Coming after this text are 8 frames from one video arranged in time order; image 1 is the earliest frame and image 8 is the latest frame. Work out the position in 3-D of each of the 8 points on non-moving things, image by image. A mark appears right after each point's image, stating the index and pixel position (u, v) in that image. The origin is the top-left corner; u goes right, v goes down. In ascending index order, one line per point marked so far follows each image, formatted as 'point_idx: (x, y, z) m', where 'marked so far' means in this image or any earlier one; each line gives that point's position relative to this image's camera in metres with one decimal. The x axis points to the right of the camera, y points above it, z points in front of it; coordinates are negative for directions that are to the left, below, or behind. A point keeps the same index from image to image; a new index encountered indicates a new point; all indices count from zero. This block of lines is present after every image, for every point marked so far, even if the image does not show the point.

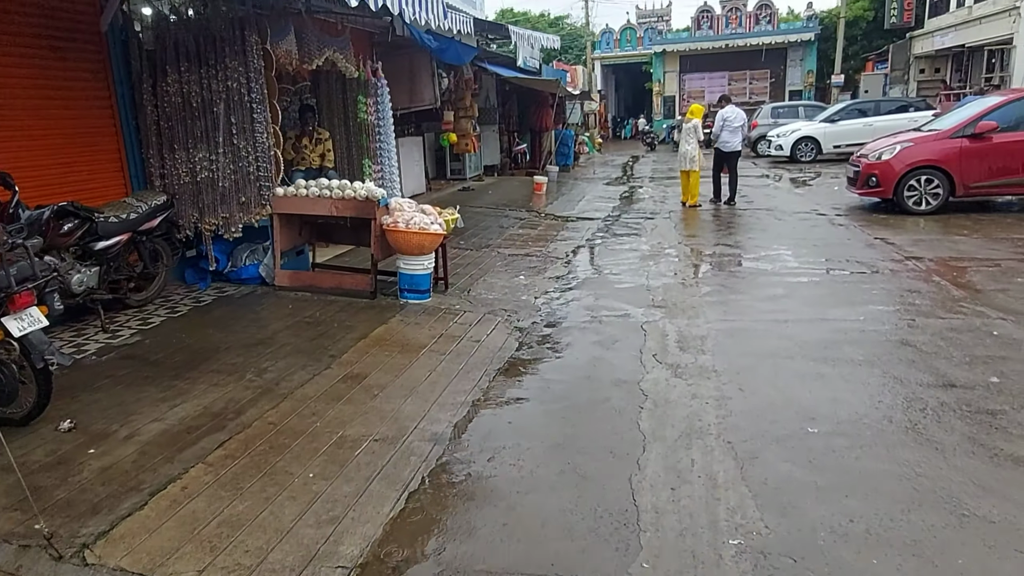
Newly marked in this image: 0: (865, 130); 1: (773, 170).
0: (+9.4, +4.3, +19.2) m
1: (+6.8, +3.1, +18.9) m
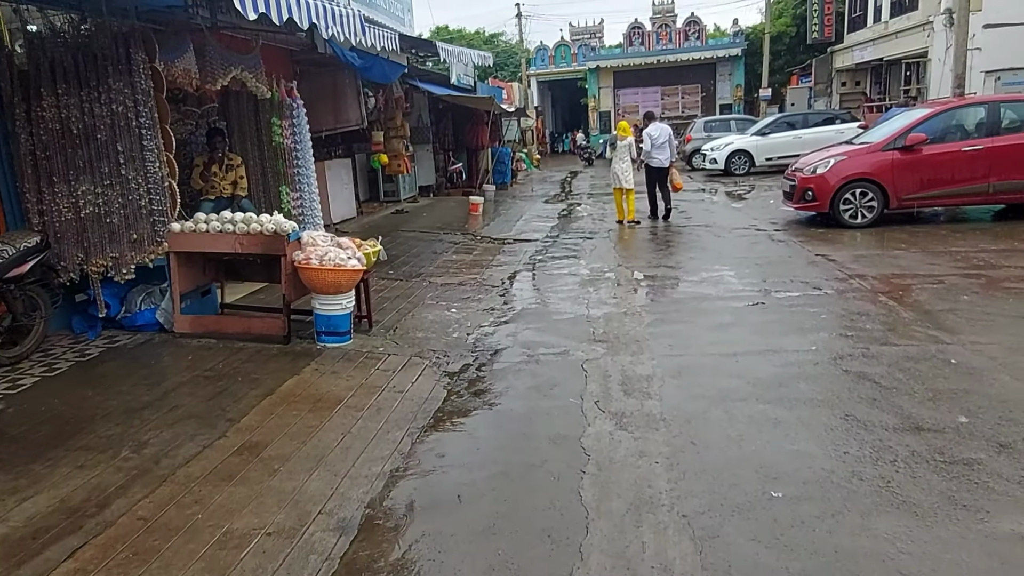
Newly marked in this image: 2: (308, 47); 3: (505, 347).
0: (+7.6, +4.0, +19.5) m
1: (+5.2, +2.8, +19.0) m
2: (-3.0, +3.6, +10.6) m
3: (-0.1, -0.5, +5.6) m
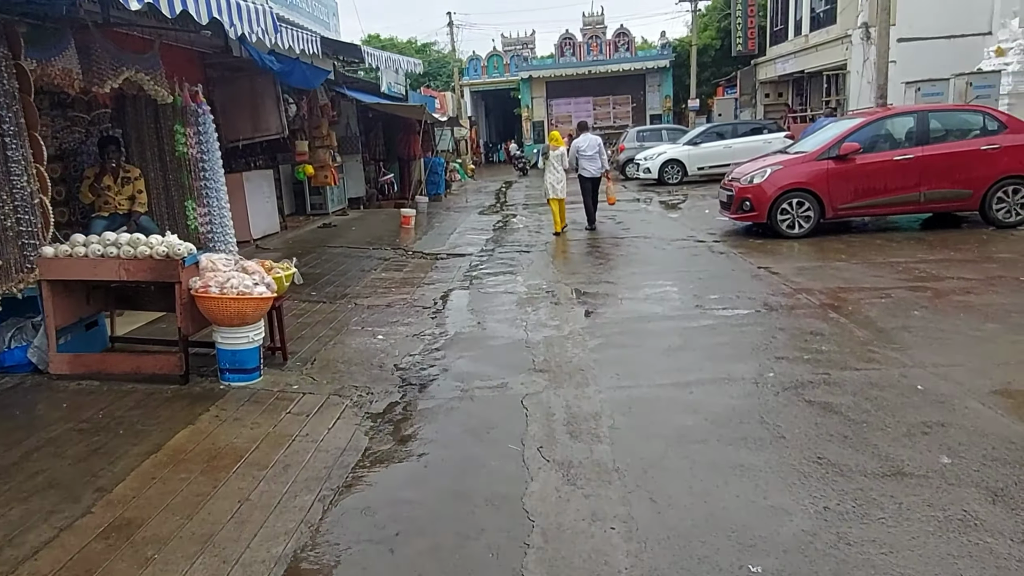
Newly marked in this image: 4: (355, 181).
0: (+5.8, +3.7, +19.6) m
1: (+3.4, +2.5, +18.9) m
2: (-4.0, +3.3, +9.8) m
3: (-0.5, -0.6, +5.0) m
4: (-3.4, +2.4, +15.9) m
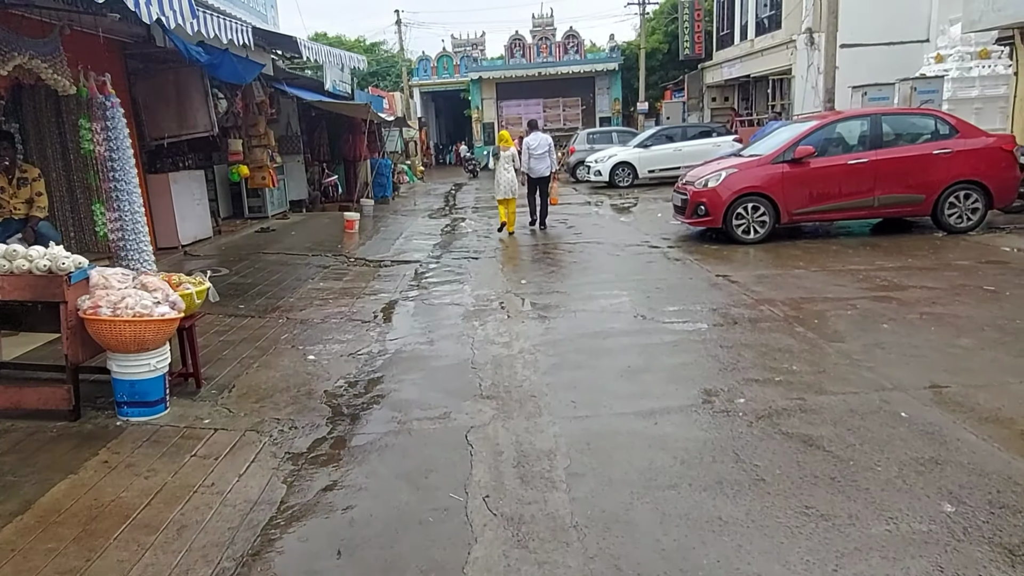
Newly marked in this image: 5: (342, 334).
0: (+4.4, +3.6, +19.5) m
1: (+2.1, +2.4, +18.5) m
2: (-4.7, +3.1, +9.0) m
3: (-0.9, -0.8, +4.4) m
4: (-4.5, +2.2, +15.1) m
5: (-1.5, -0.4, +6.4) m
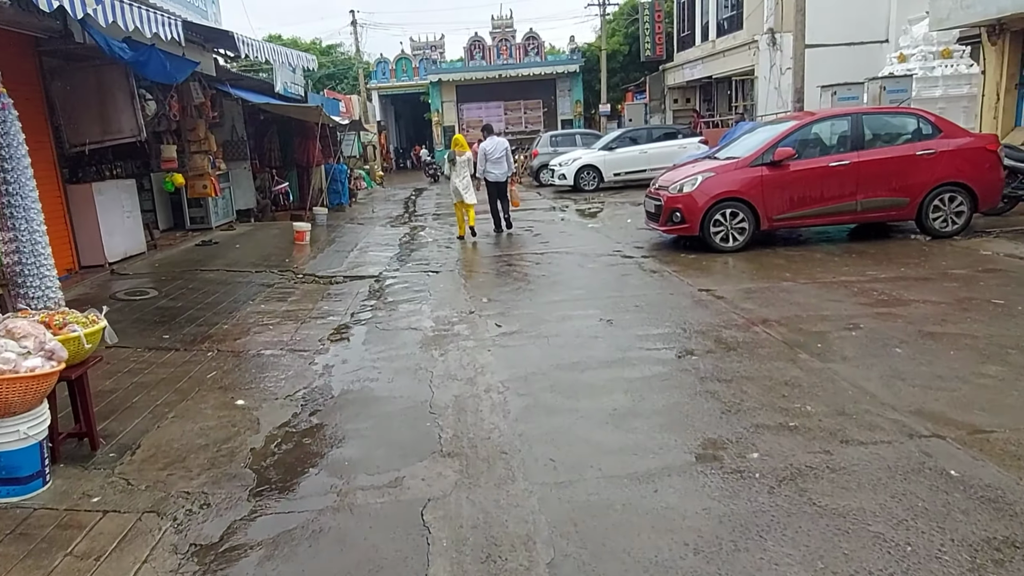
0: (+3.4, +3.4, +18.9) m
1: (+1.2, +2.2, +17.9) m
2: (-5.1, +2.9, +8.0) m
3: (-1.1, -1.0, +3.6) m
4: (-5.3, +1.9, +14.1) m
5: (-1.8, -0.6, +5.5) m
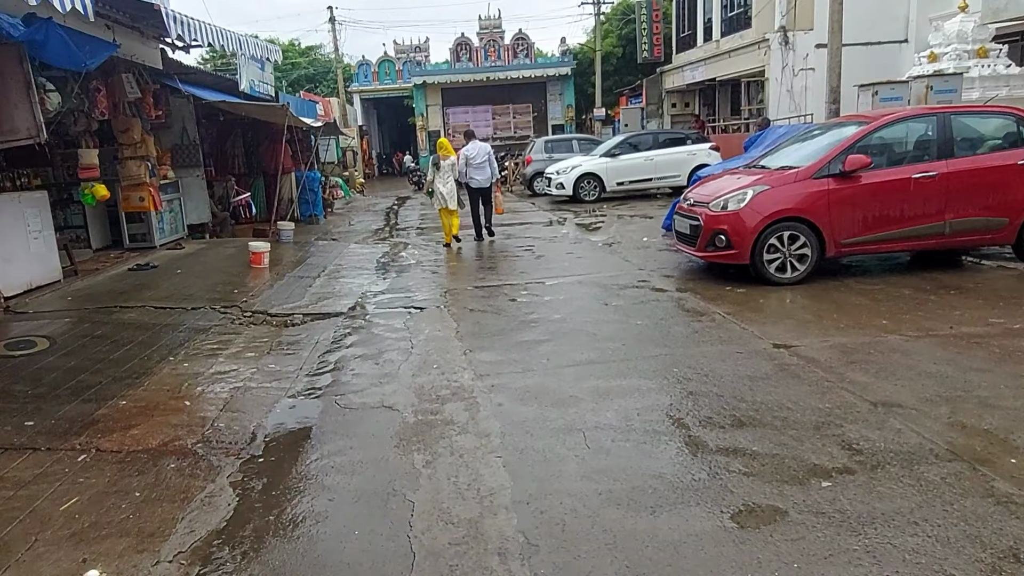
0: (+3.3, +2.9, +17.2) m
1: (+1.0, +1.7, +16.1) m
2: (-5.1, +2.4, +6.1) m
3: (-0.9, -1.3, +1.8) m
4: (-5.4, +1.5, +12.2) m
5: (-1.7, -1.0, +3.7) m
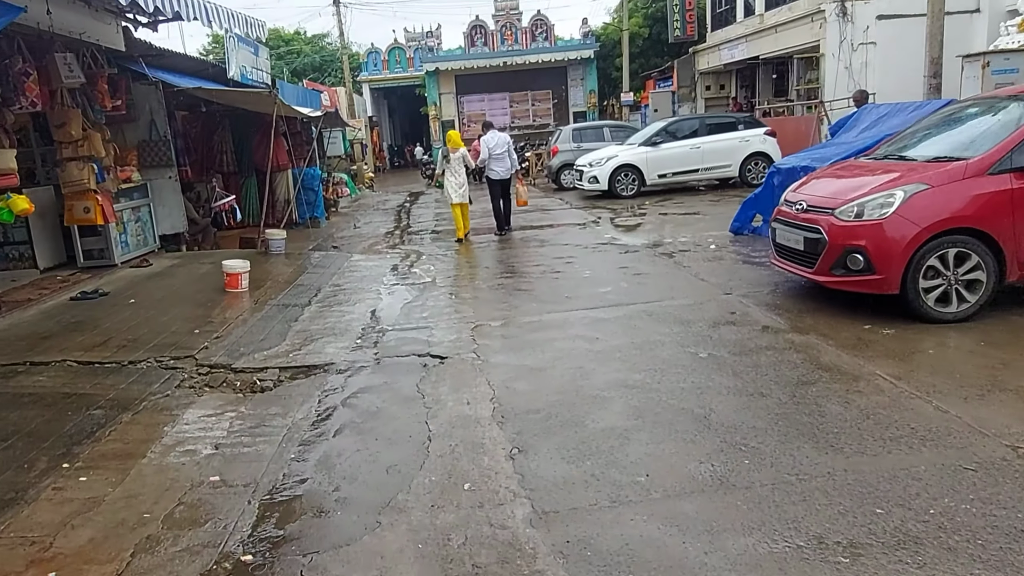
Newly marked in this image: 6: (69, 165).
0: (+3.8, +2.8, +15.1) m
1: (+1.5, +1.5, +14.1) m
2: (-4.7, +2.1, +4.2) m
3: (-0.6, -1.7, -0.2) m
4: (-4.9, +1.2, +10.3) m
5: (-1.4, -1.4, +1.7) m
6: (-4.9, +1.4, +8.0) m
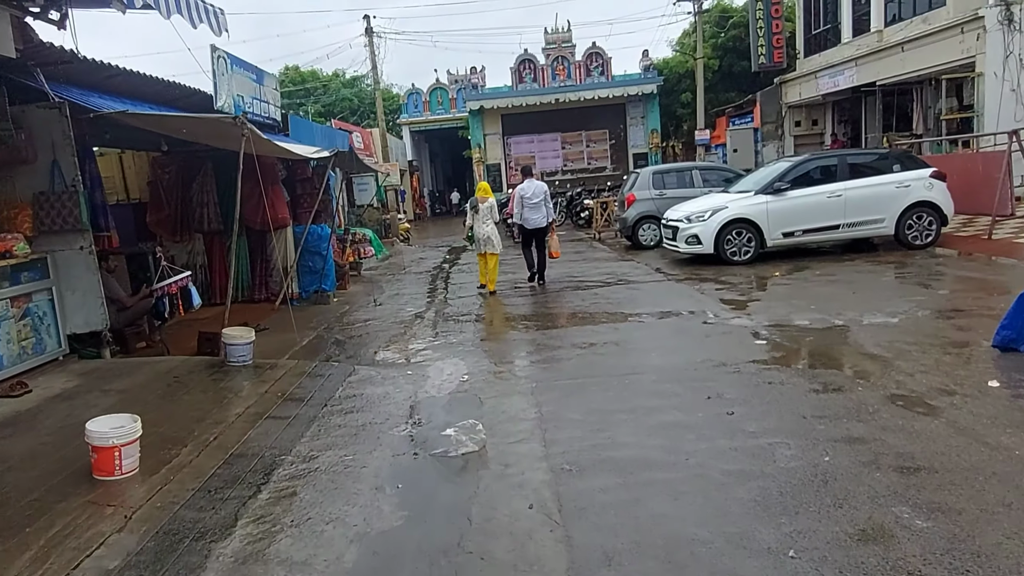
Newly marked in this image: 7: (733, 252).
0: (+4.9, +1.3, +11.2) m
1: (+2.6, 0.0, +10.2) m
2: (-4.2, +1.2, +0.8) m
3: (-0.4, -2.3, -4.0) m
4: (-4.0, -0.1, +6.8) m
5: (-1.0, -2.1, -2.1) m
6: (-4.2, +0.3, +4.5) m
7: (+3.5, +0.6, +11.3) m
